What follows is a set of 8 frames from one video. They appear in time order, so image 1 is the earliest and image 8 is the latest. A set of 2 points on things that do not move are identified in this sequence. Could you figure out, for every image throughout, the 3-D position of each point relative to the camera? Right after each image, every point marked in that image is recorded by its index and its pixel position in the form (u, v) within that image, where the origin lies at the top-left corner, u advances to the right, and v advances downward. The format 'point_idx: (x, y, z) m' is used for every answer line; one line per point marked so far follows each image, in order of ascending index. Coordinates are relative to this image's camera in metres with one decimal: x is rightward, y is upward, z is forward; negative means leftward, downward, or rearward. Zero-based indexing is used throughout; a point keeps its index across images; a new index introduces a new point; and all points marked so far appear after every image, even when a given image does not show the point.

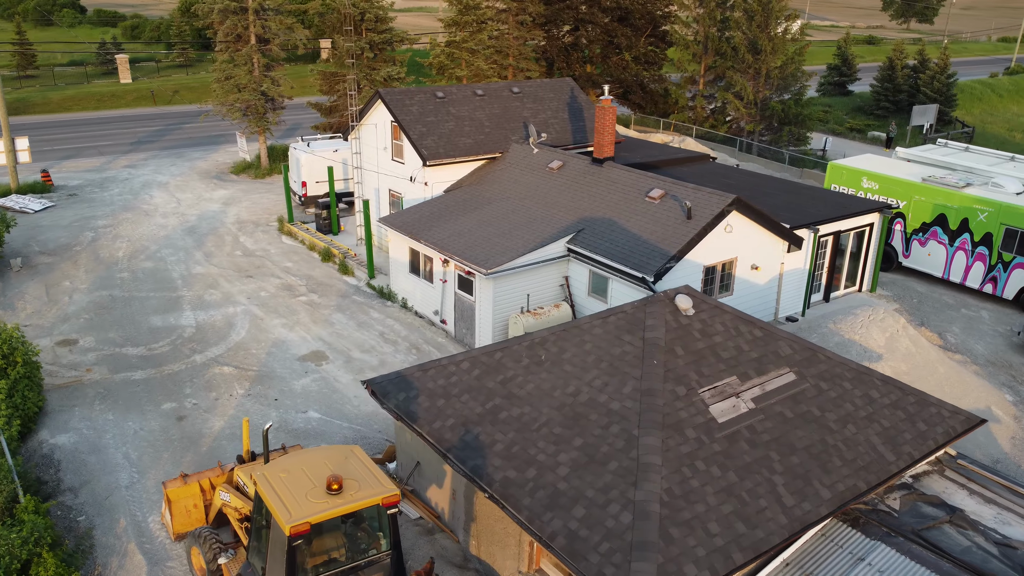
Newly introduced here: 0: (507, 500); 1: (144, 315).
0: (-0.1, -2.5, +9.6) m
1: (-8.8, -0.7, +19.3) m
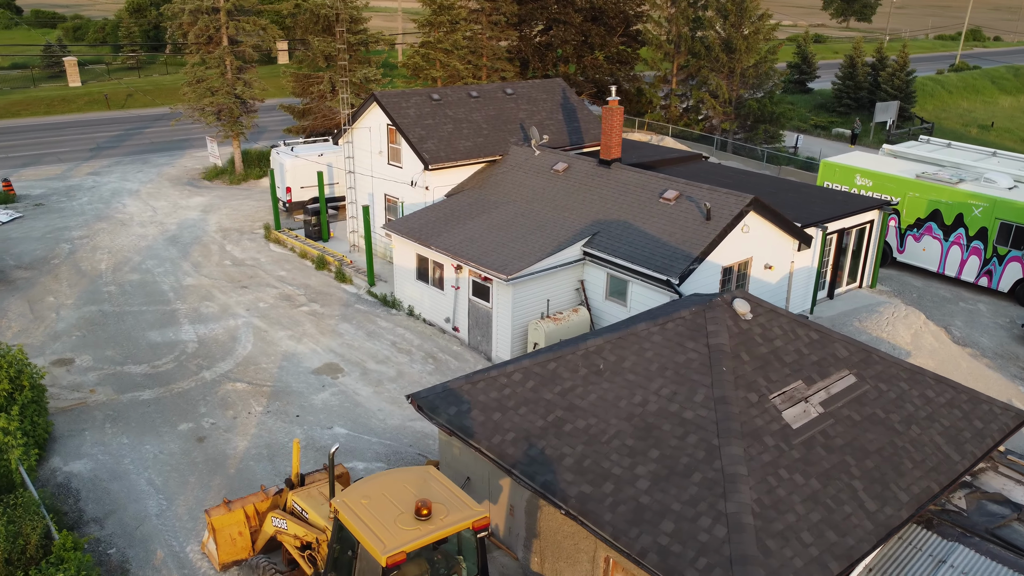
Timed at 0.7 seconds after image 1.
0: (+0.9, -2.6, +9.3) m
1: (-8.5, -1.0, +18.4) m
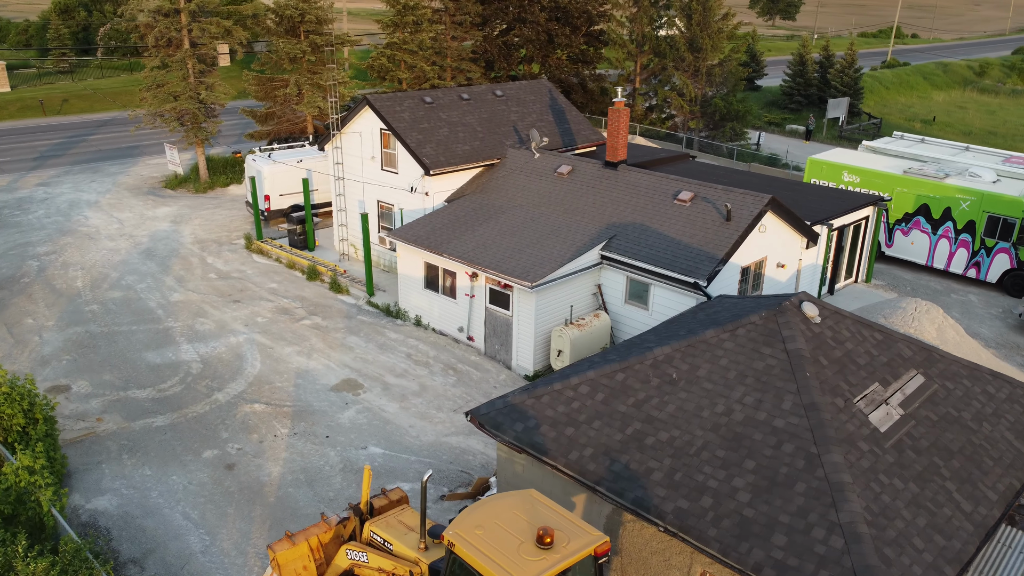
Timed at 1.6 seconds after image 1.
0: (+2.0, -2.7, +9.1) m
1: (-8.1, -1.4, +17.4) m
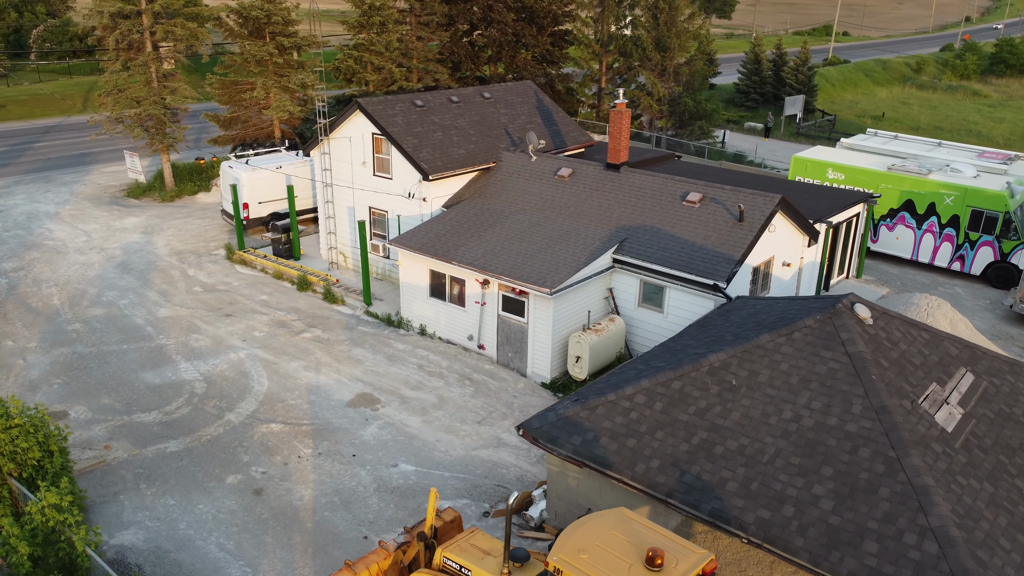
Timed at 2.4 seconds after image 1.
0: (+2.9, -2.8, +8.9) m
1: (-7.8, -1.7, +16.5) m
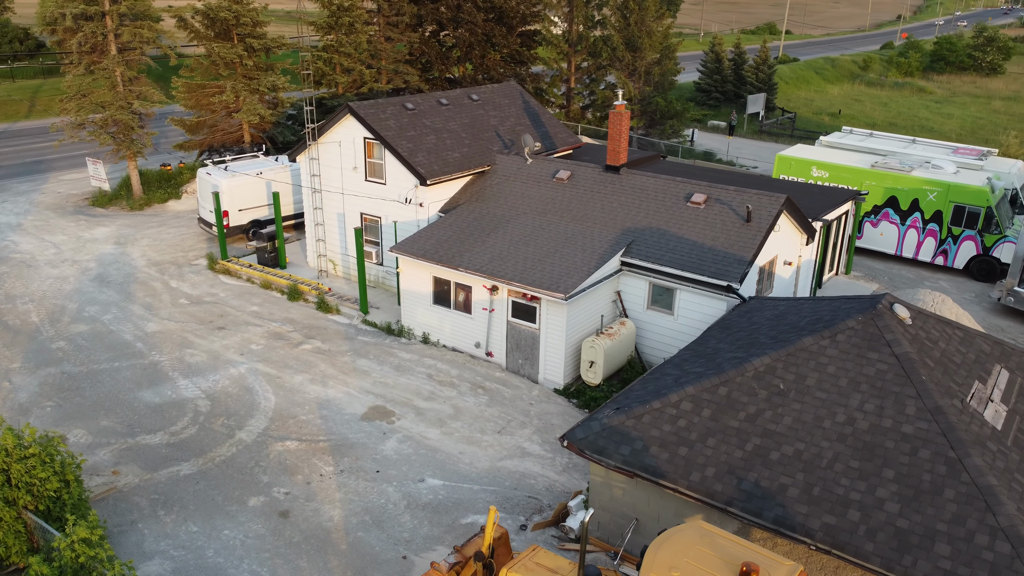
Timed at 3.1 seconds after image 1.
0: (+3.7, -2.9, +8.9) m
1: (-7.5, -2.0, +15.8) m
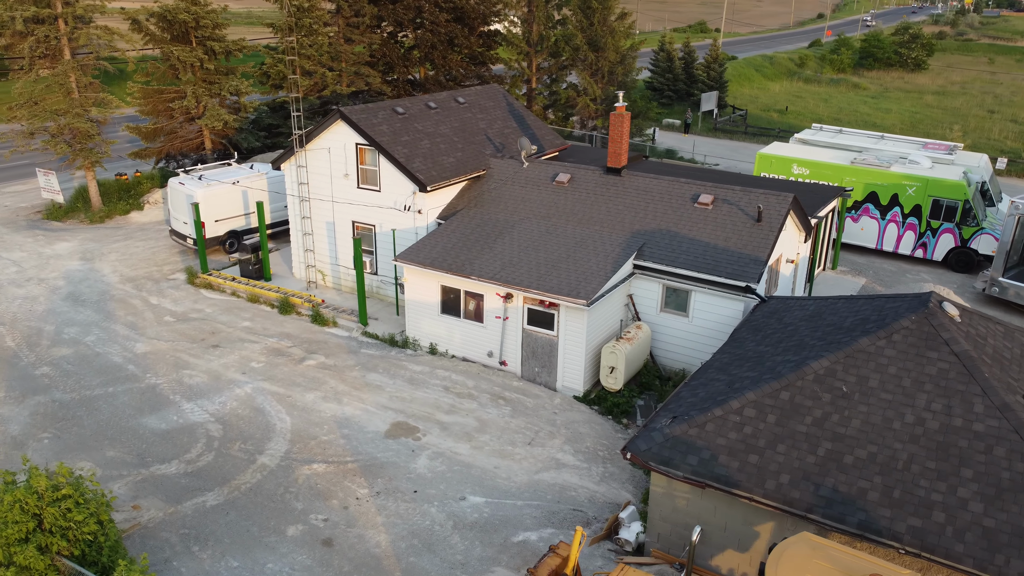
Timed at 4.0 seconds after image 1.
0: (+4.7, -2.9, +8.9) m
1: (-7.0, -2.4, +14.9) m
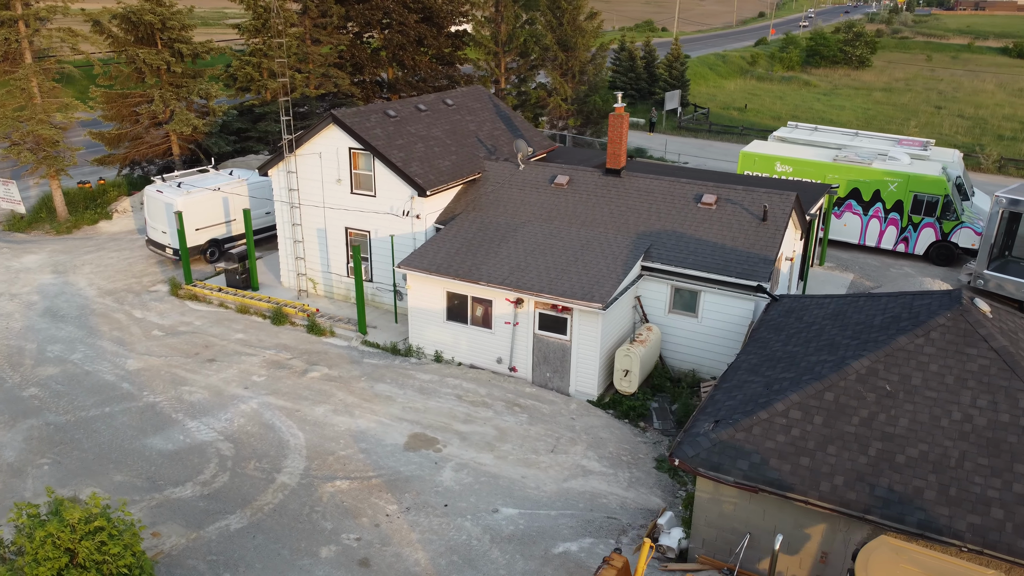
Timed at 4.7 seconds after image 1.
0: (+5.4, -2.9, +8.9) m
1: (-6.6, -2.7, +14.2) m
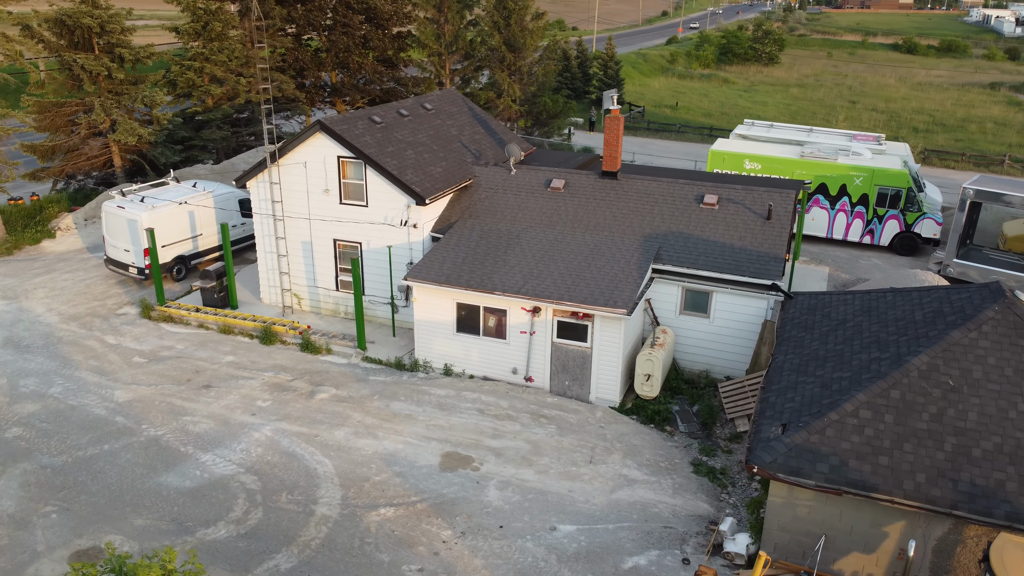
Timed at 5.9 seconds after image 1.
0: (+6.6, -2.8, +9.2) m
1: (-6.0, -3.1, +13.1) m
